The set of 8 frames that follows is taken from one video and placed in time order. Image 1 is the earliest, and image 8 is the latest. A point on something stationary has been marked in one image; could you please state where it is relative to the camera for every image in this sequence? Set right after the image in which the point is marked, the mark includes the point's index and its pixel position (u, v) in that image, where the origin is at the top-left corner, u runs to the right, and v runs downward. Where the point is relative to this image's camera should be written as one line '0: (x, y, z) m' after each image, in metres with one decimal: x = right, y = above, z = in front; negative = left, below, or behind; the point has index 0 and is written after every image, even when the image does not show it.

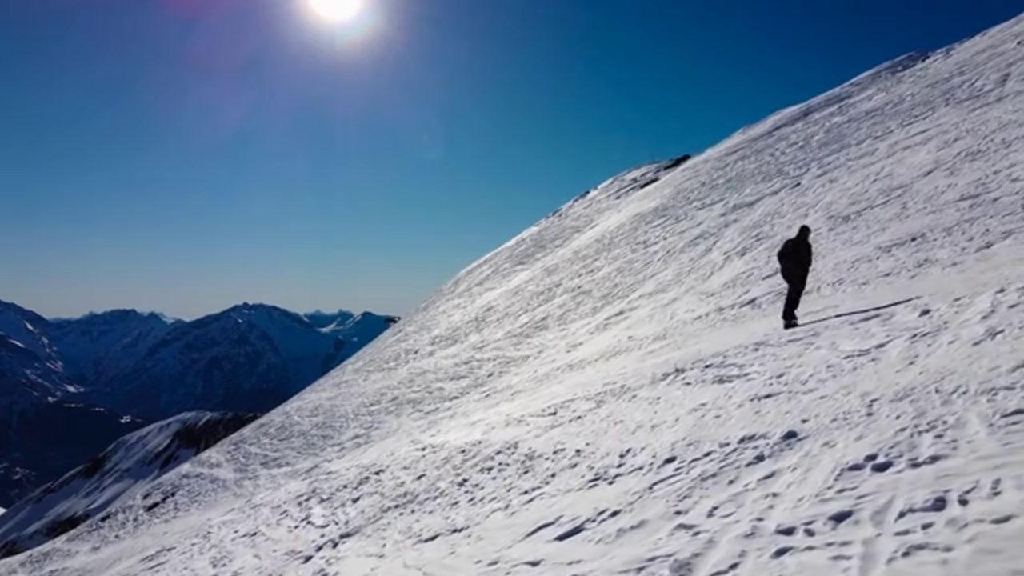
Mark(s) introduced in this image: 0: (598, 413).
0: (+1.3, -1.9, +10.0) m
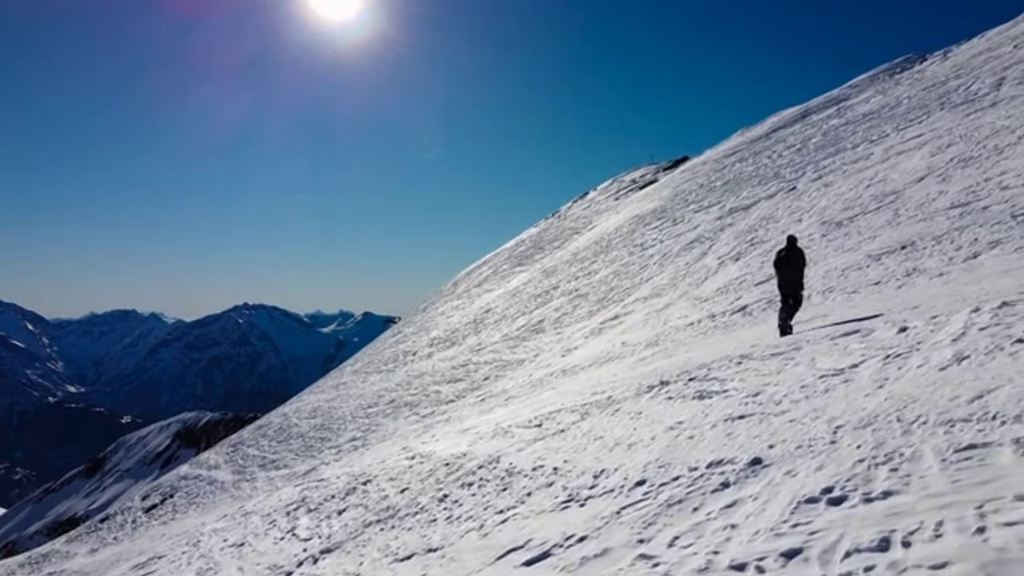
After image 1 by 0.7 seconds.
0: (+1.1, -2.1, +10.0) m
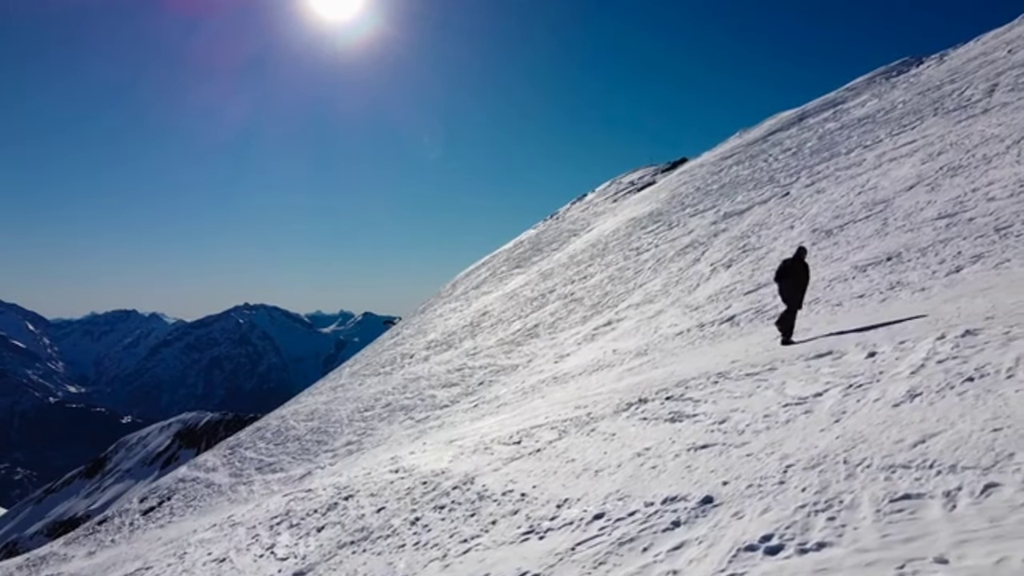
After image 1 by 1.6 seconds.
0: (+0.7, -2.4, +10.0) m
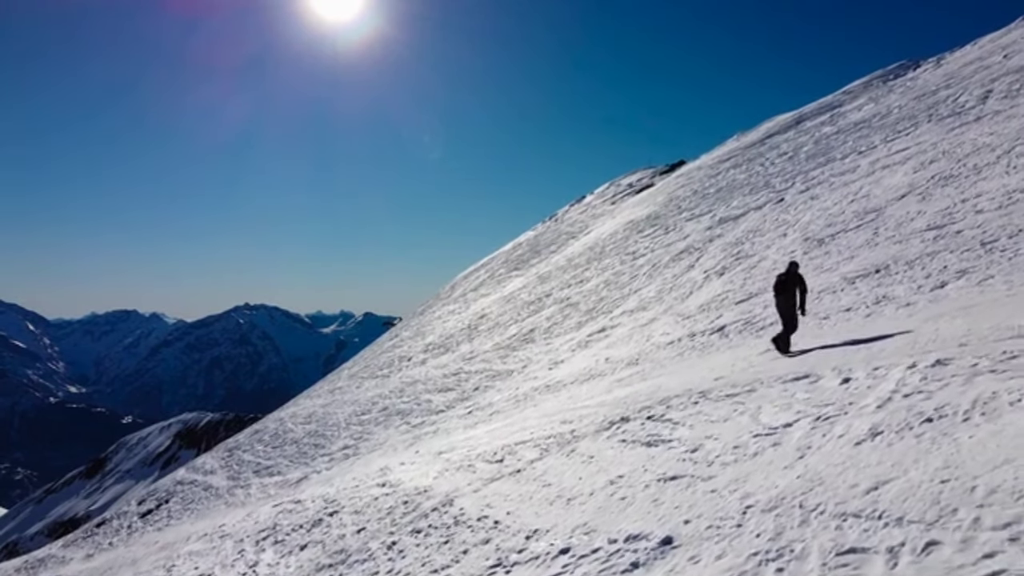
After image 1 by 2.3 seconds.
0: (+0.4, -2.7, +10.0) m
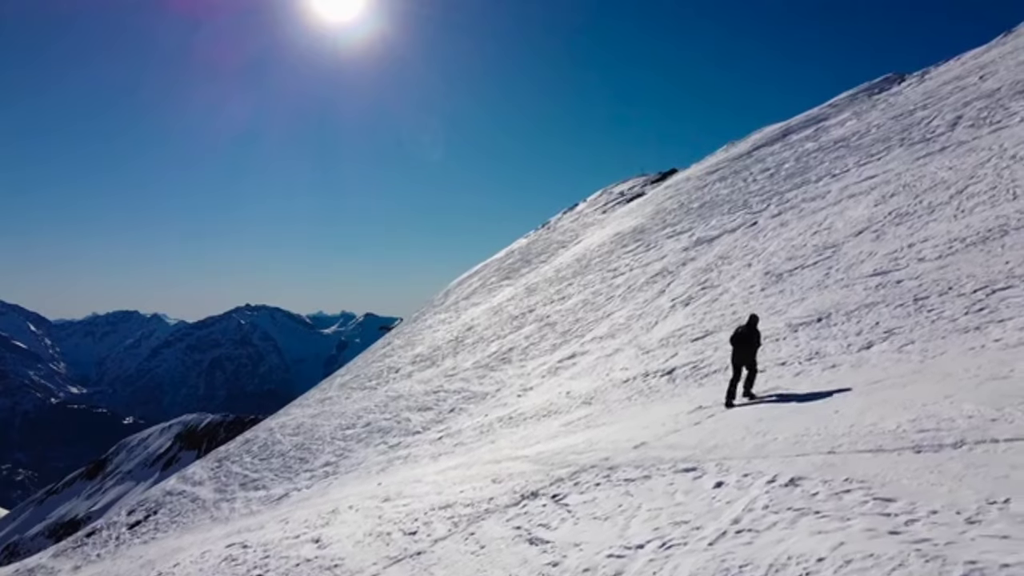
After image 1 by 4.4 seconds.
0: (-1.1, -4.0, +10.1) m
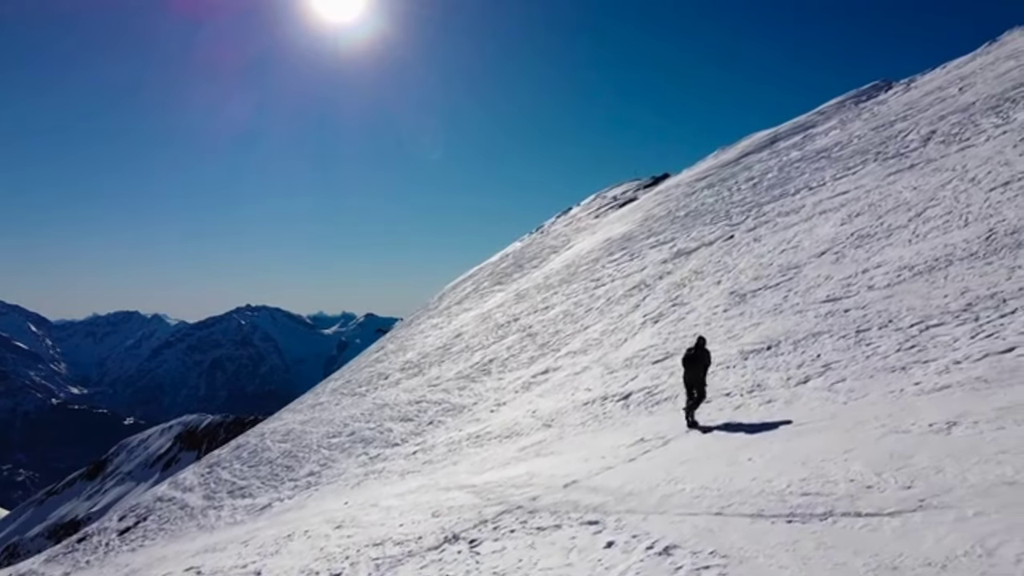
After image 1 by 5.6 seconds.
0: (-2.5, -4.7, +10.1) m
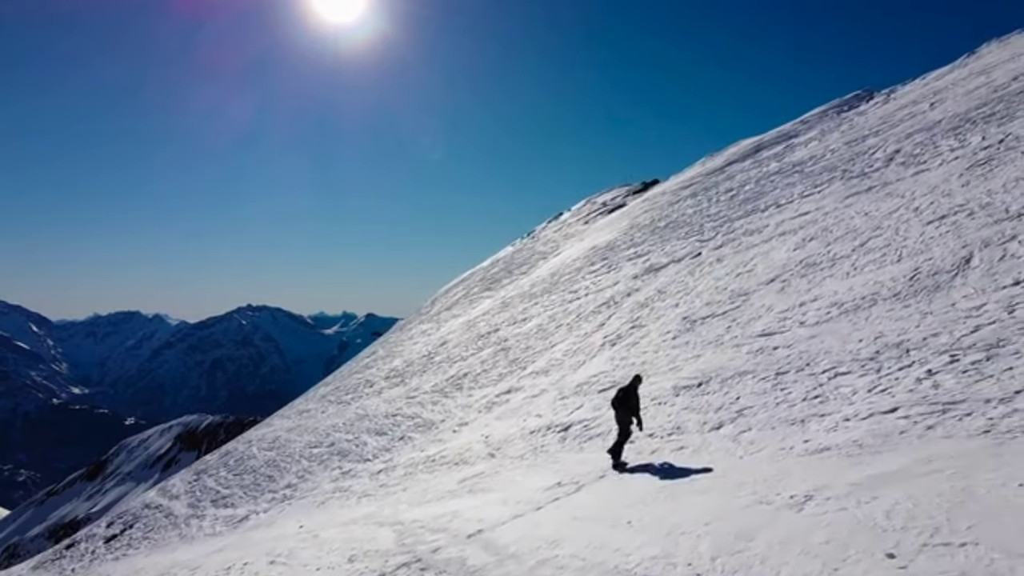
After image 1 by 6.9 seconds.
0: (-4.3, -5.7, +10.2) m
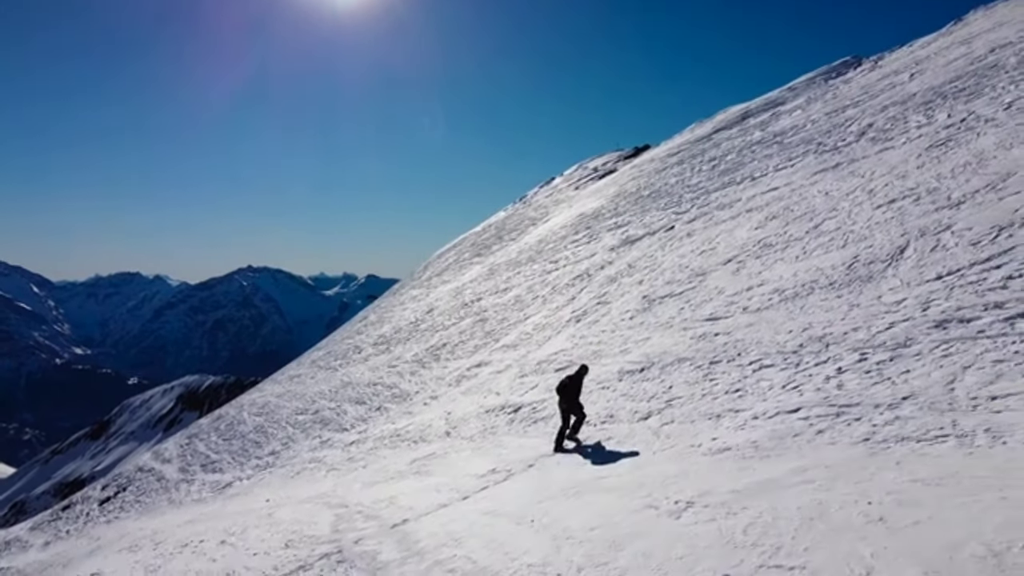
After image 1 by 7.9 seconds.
0: (-5.8, -5.8, +10.5) m
